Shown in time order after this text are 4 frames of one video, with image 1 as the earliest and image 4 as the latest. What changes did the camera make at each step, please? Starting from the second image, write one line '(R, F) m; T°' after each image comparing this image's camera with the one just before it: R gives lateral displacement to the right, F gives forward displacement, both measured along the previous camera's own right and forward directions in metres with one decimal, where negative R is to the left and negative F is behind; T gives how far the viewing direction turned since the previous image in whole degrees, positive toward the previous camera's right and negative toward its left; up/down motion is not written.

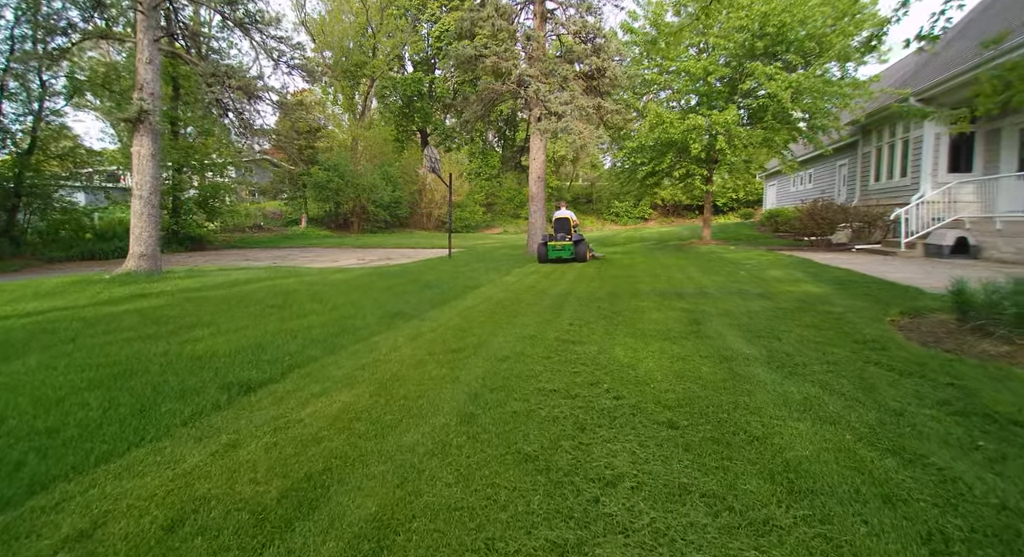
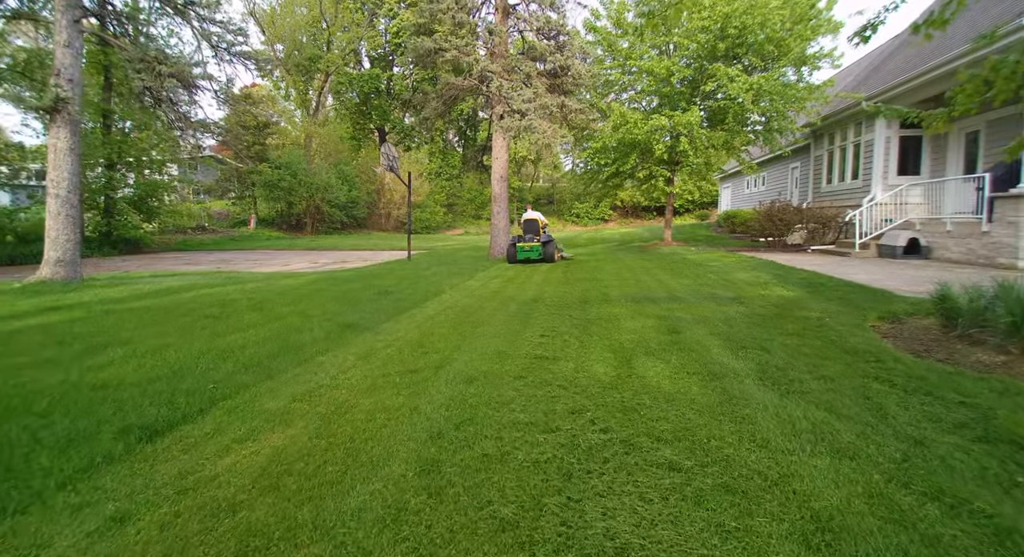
(0.0, +0.5) m; +4°
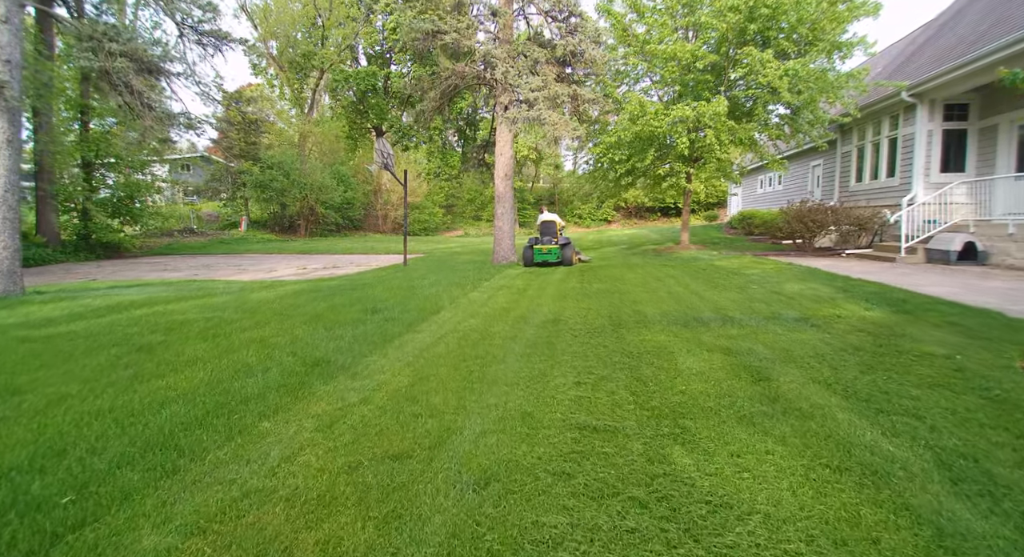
(-0.2, +1.3) m; 0°
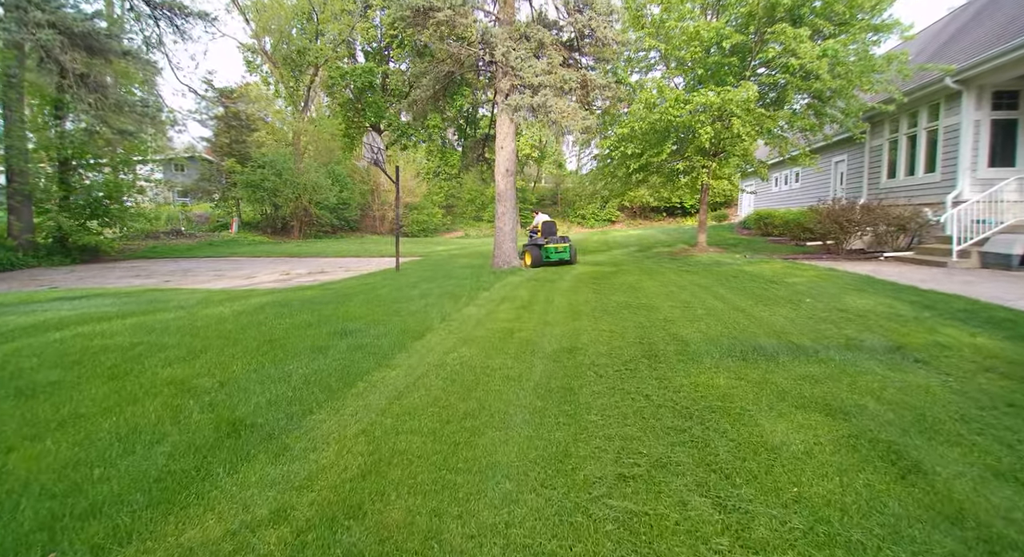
(0.0, +1.3) m; 0°
